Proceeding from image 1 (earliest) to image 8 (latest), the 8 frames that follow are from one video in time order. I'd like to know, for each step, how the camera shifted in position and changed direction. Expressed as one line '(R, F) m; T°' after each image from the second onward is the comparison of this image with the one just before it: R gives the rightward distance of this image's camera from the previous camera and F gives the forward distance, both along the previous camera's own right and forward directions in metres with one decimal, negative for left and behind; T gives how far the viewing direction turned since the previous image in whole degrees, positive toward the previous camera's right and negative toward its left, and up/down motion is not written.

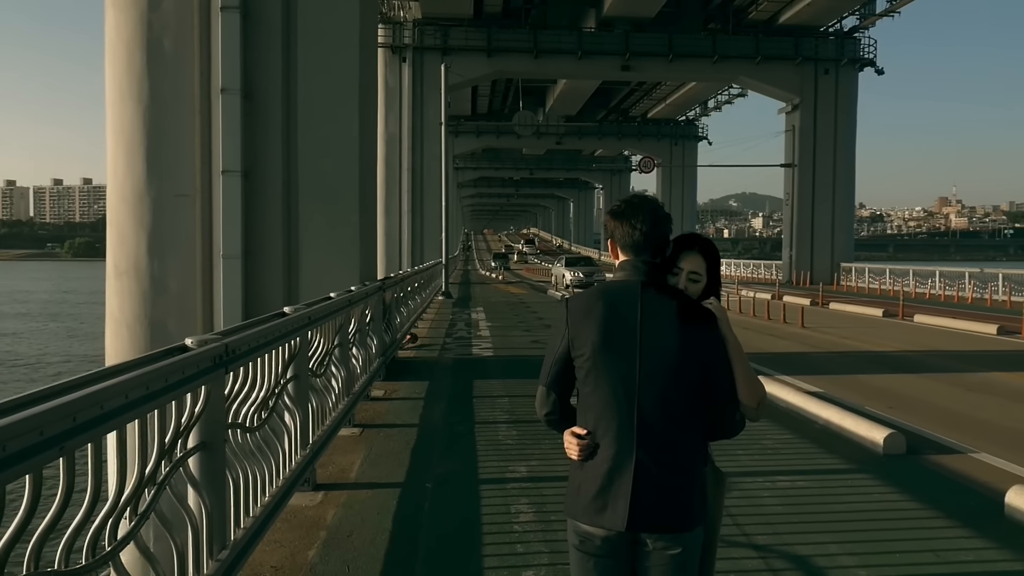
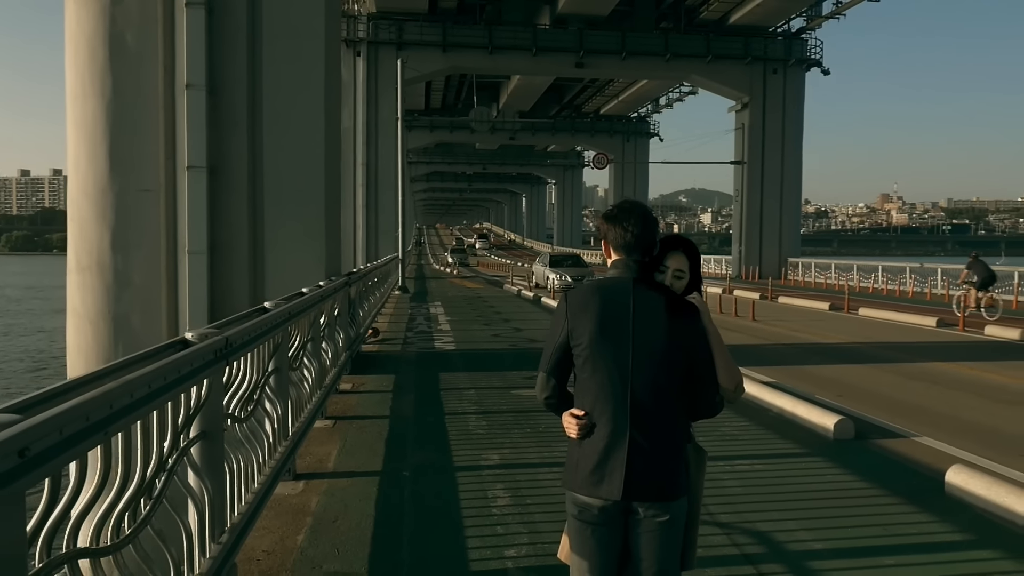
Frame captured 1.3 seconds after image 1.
(-0.2, -0.2) m; +3°
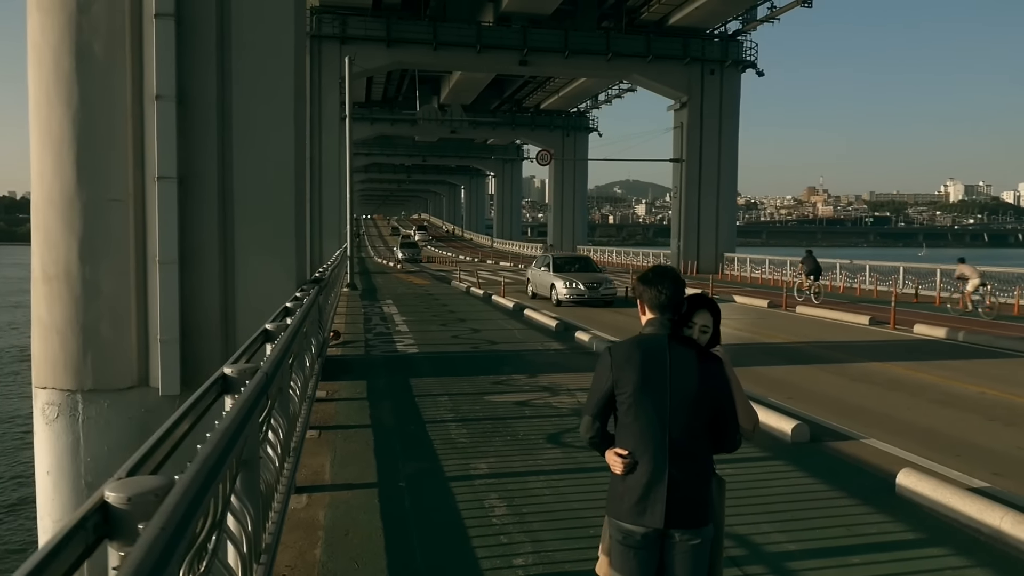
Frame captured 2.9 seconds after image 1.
(-0.4, -0.4) m; +4°
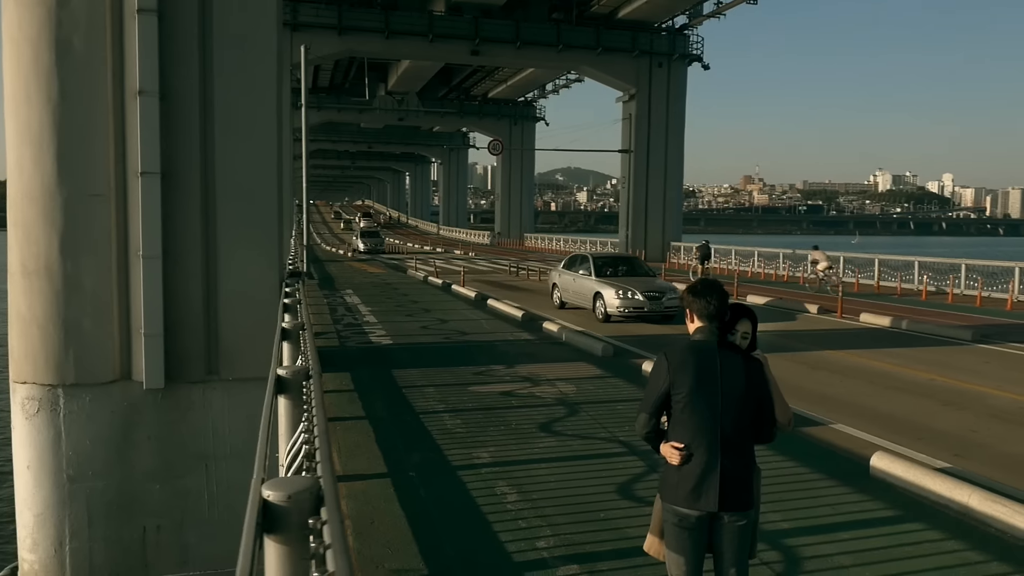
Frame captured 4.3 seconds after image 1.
(-0.5, -0.4) m; +4°
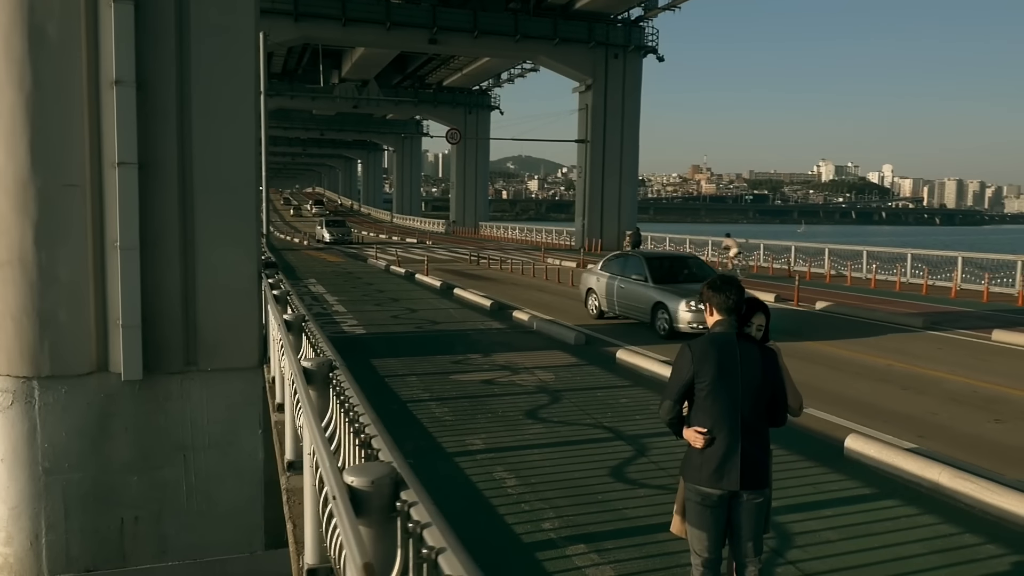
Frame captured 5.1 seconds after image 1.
(-0.4, -0.2) m; +3°
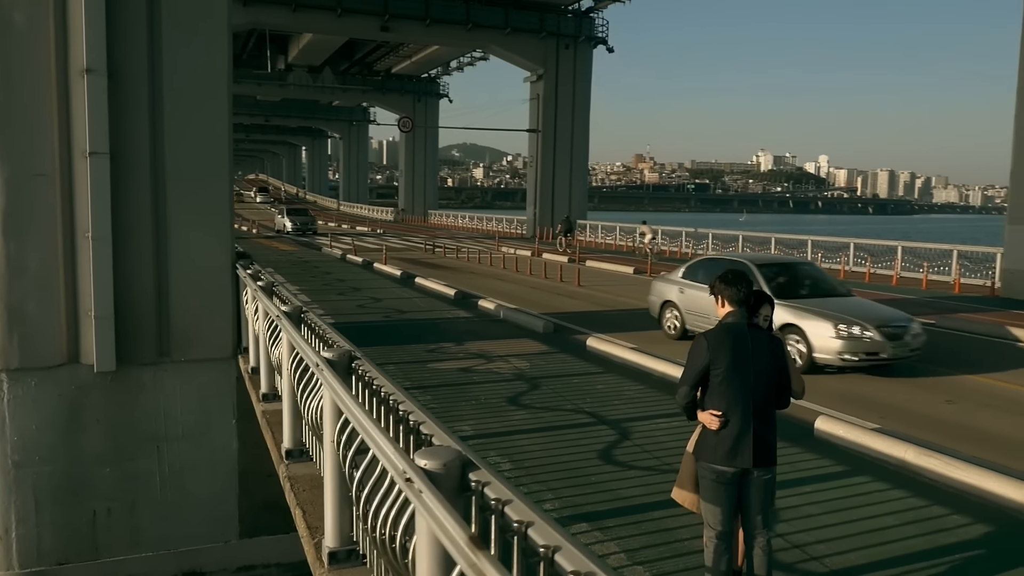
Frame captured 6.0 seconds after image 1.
(-0.4, -0.2) m; +4°
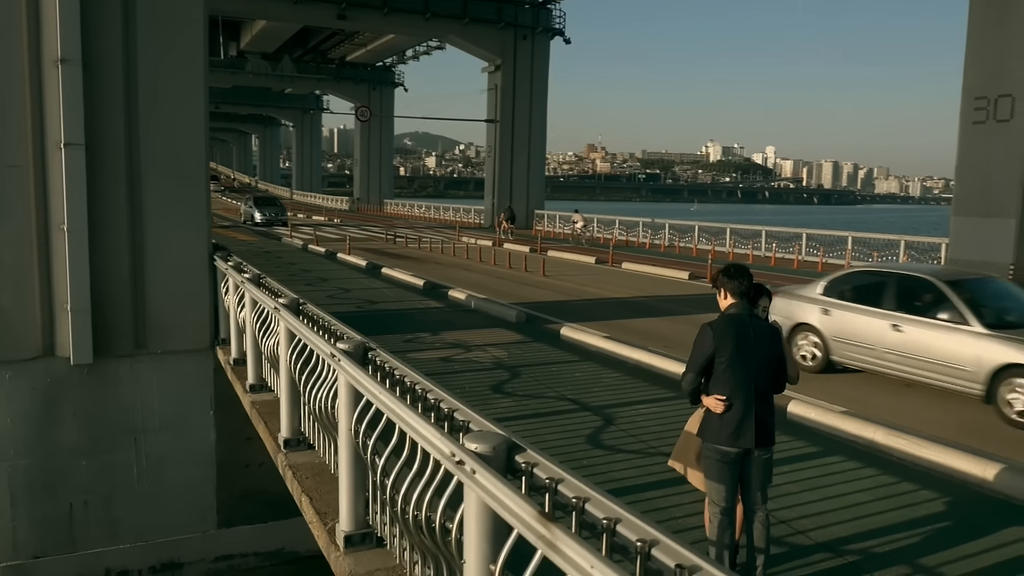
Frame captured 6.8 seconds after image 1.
(-0.3, -0.2) m; +3°
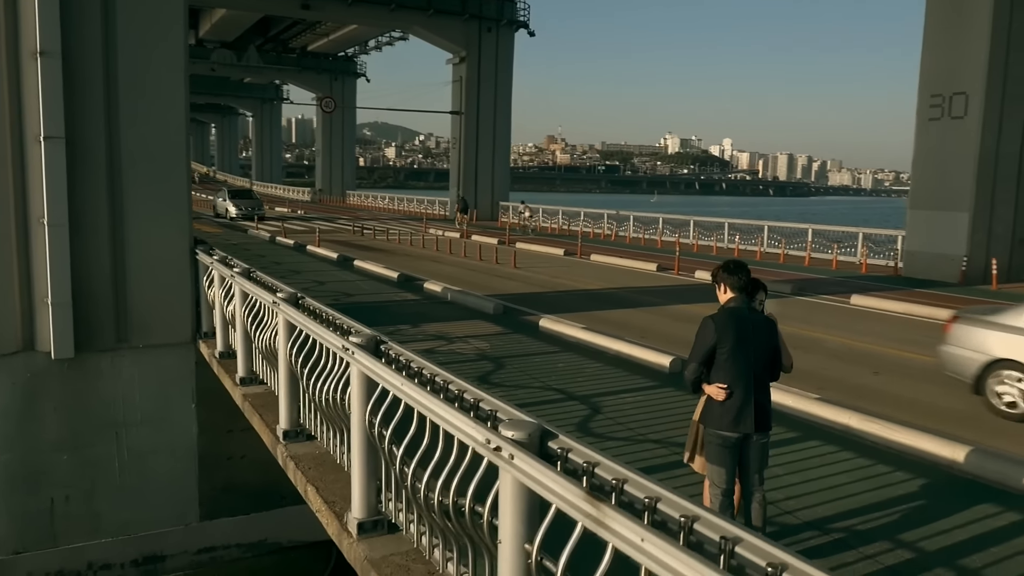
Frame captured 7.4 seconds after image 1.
(-0.3, -0.2) m; +3°
